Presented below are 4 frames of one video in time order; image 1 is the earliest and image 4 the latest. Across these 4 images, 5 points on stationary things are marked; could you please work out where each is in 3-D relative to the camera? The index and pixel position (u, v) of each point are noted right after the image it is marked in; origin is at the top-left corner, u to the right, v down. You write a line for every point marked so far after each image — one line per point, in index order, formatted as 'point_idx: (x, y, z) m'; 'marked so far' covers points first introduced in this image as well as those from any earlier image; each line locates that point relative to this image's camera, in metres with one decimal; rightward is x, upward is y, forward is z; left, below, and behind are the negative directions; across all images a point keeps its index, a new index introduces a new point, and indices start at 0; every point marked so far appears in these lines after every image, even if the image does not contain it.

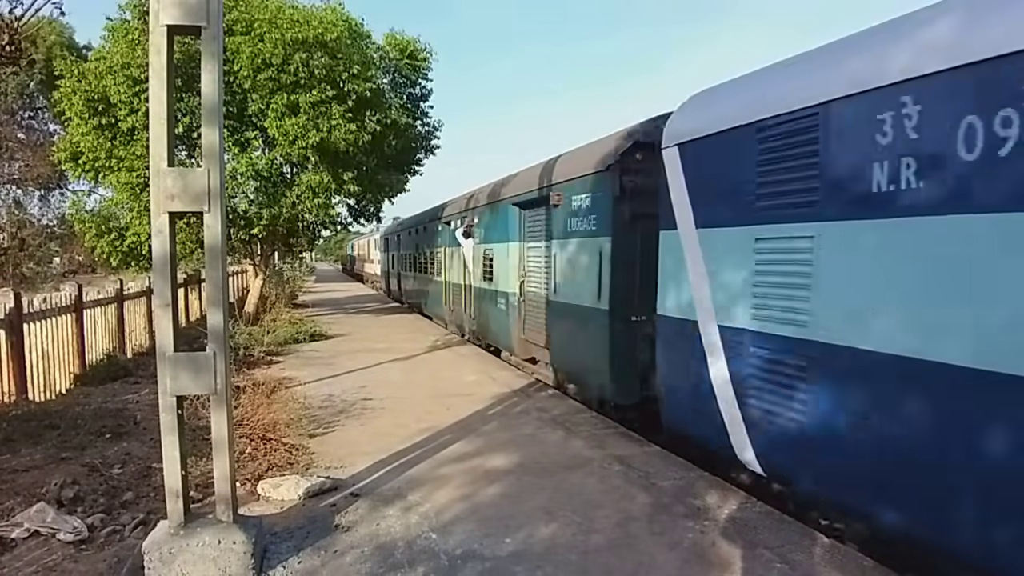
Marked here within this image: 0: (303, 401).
0: (-2.1, -1.1, +8.1) m
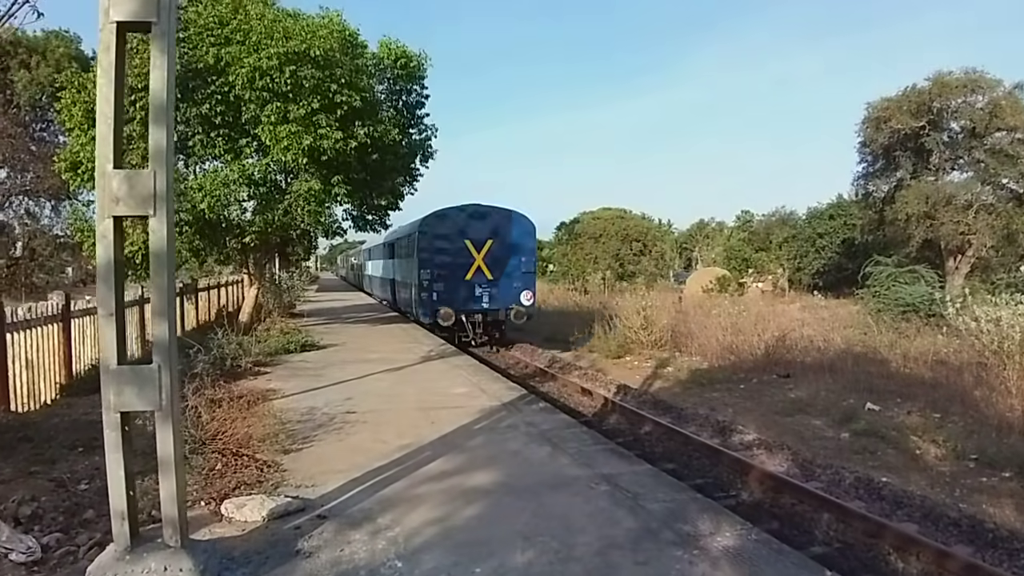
0: (-2.2, -1.2, +7.8) m
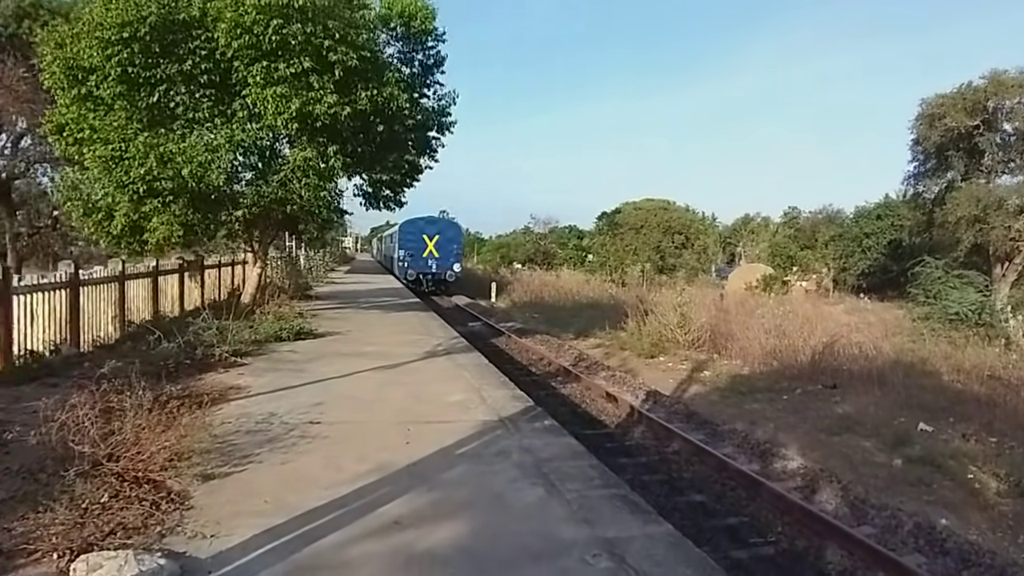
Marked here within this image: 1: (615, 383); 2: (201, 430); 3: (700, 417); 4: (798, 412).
0: (-2.2, -1.1, +6.5) m
1: (+1.8, -1.6, +13.9) m
2: (-2.4, -1.1, +6.2) m
3: (+2.6, -1.8, +11.4) m
4: (+4.2, -1.8, +11.8) m
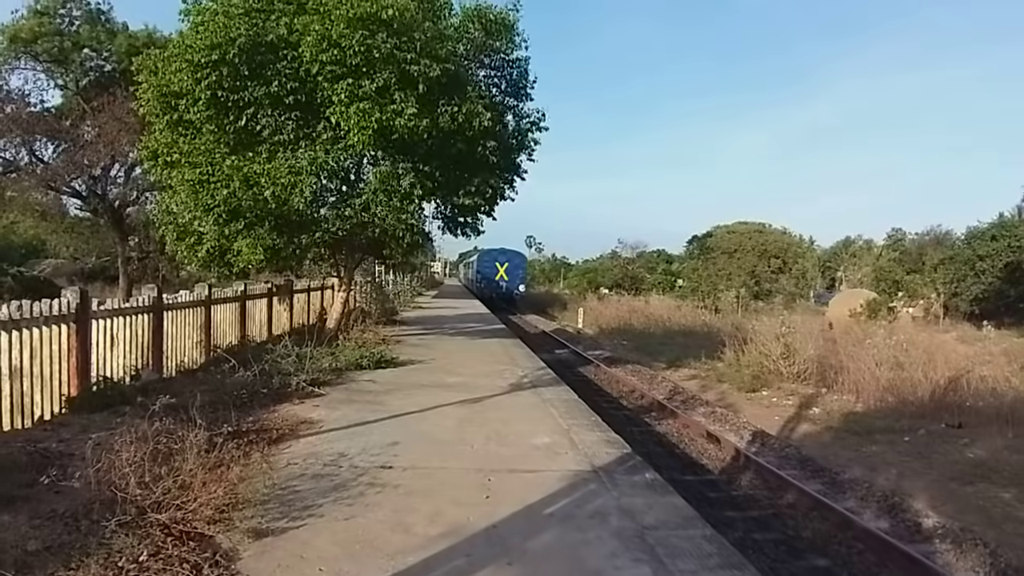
0: (-1.6, -1.3, +5.9) m
1: (+3.2, -2.1, +12.8) m
2: (-1.7, -1.3, +5.6) m
3: (+3.8, -2.2, +10.3) m
4: (+5.4, -2.2, +10.4) m
